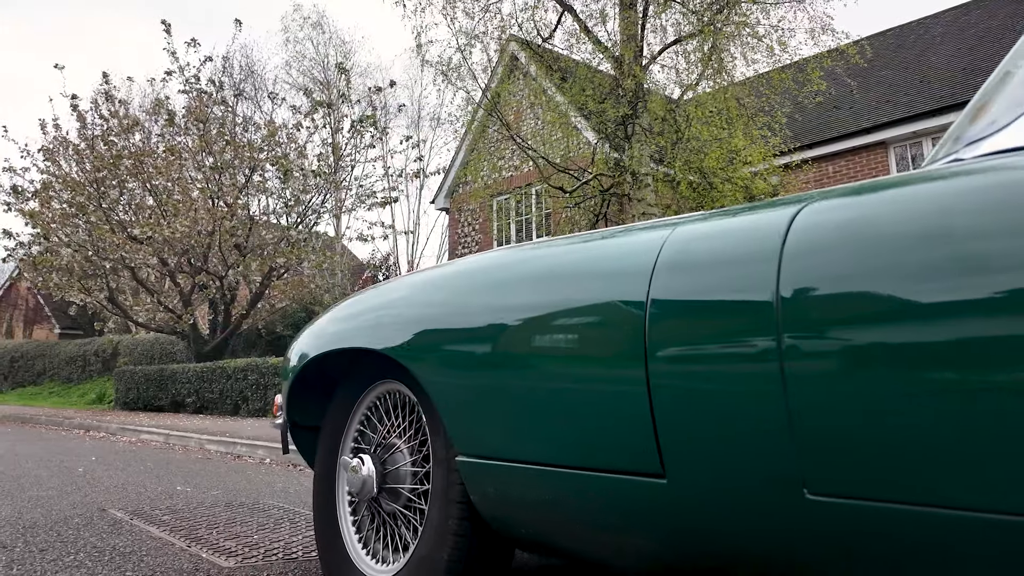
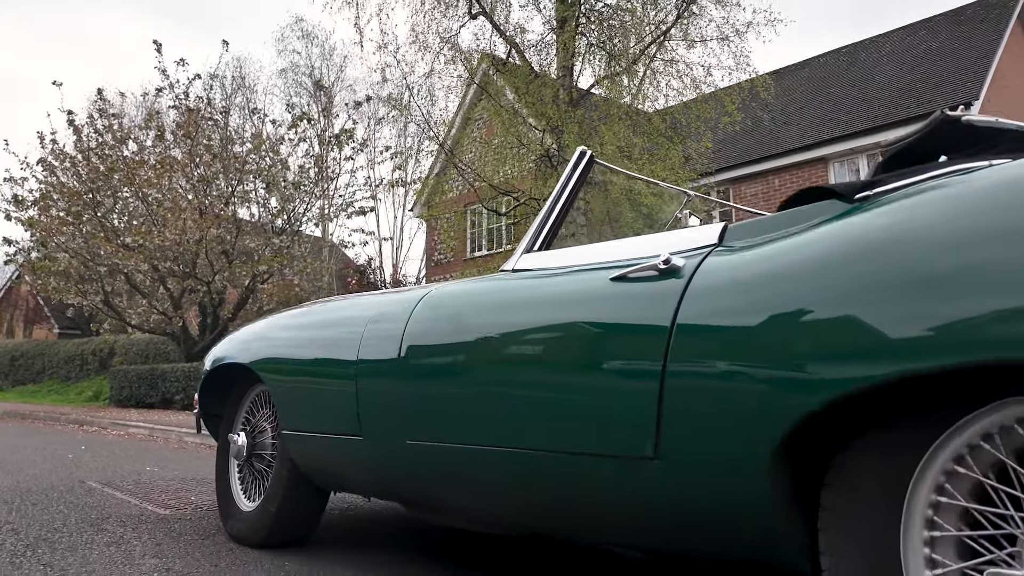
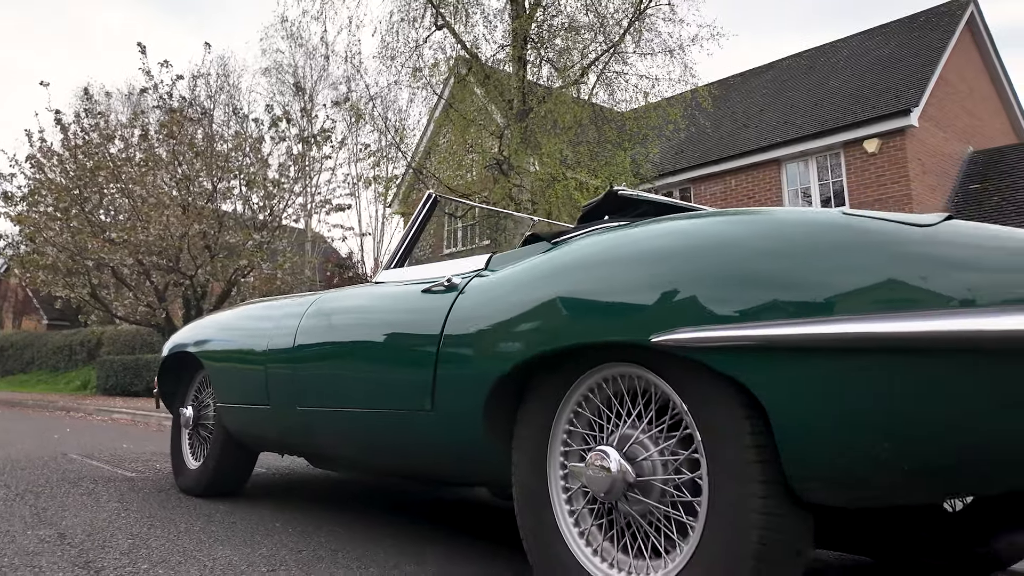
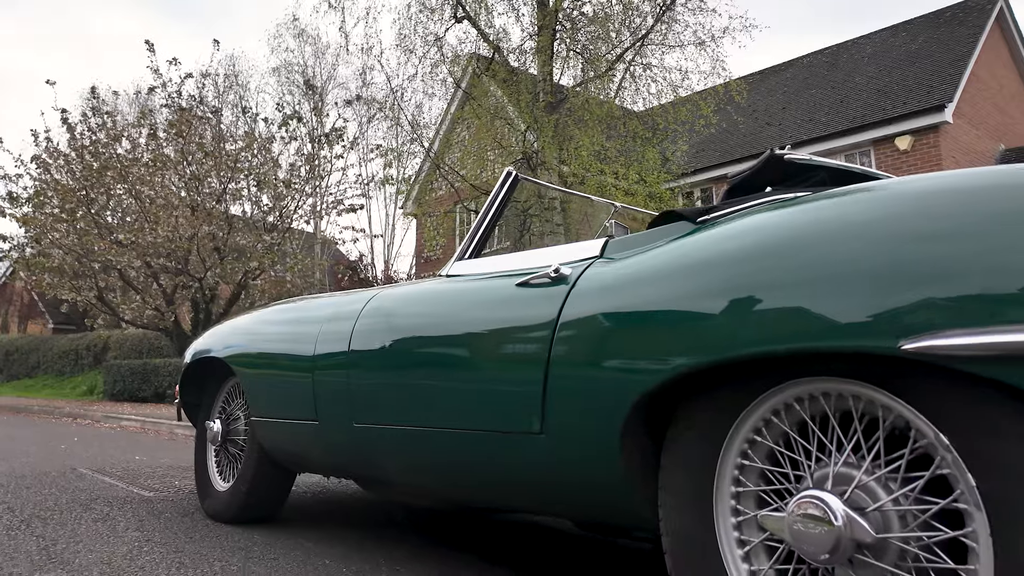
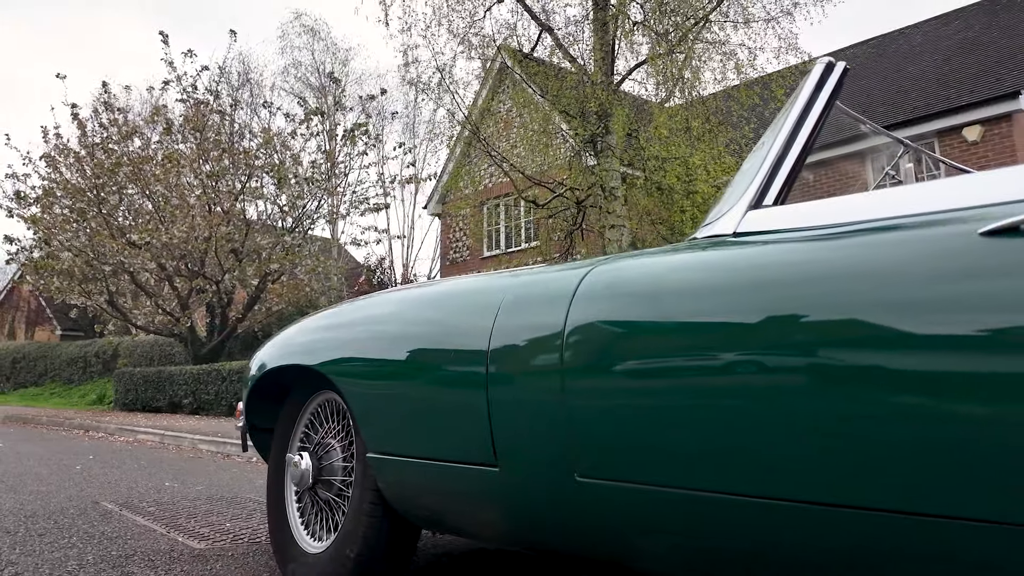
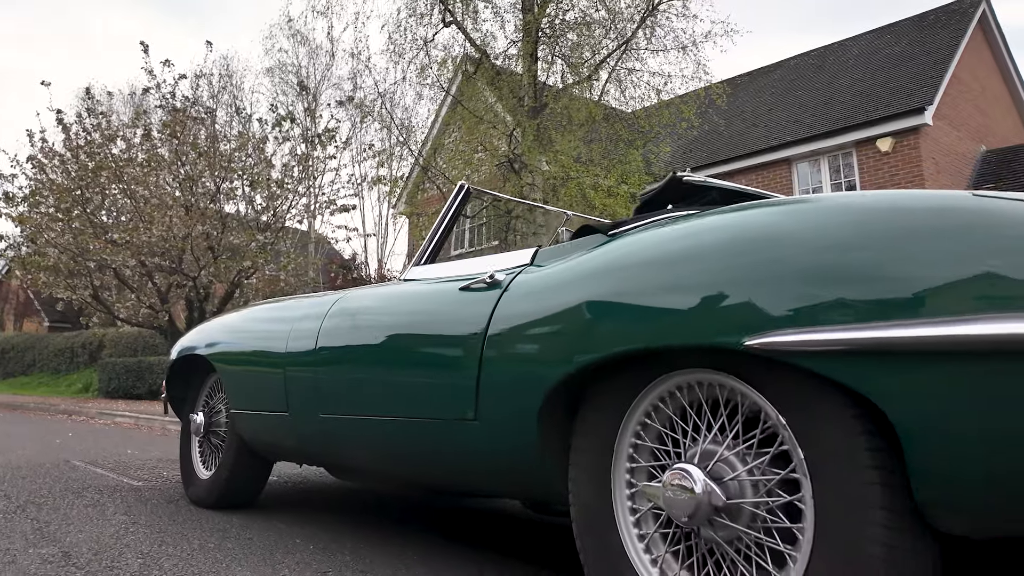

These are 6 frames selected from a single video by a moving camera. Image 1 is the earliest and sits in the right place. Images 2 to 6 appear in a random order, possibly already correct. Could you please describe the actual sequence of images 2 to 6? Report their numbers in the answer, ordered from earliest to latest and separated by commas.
5, 2, 4, 6, 3
